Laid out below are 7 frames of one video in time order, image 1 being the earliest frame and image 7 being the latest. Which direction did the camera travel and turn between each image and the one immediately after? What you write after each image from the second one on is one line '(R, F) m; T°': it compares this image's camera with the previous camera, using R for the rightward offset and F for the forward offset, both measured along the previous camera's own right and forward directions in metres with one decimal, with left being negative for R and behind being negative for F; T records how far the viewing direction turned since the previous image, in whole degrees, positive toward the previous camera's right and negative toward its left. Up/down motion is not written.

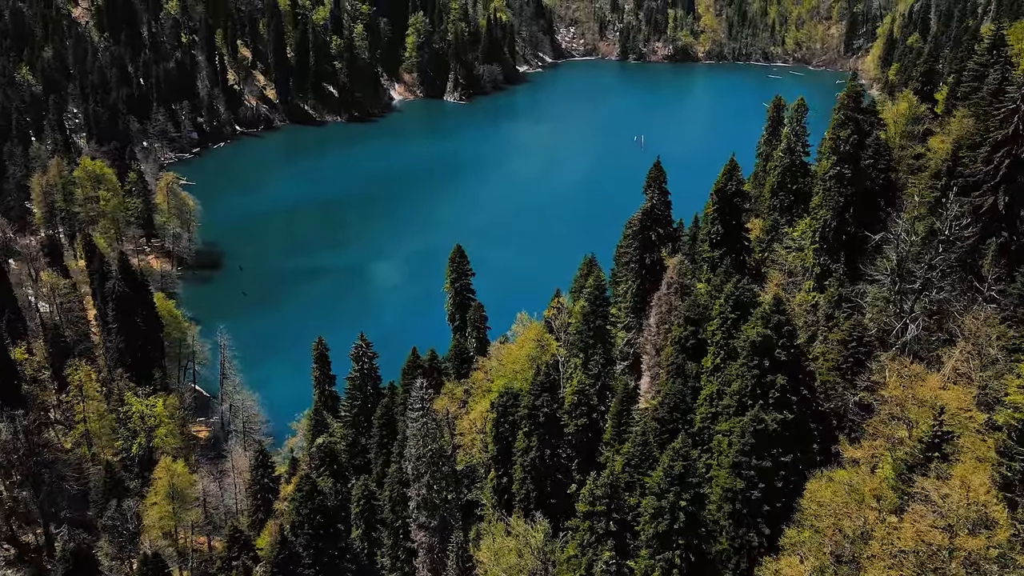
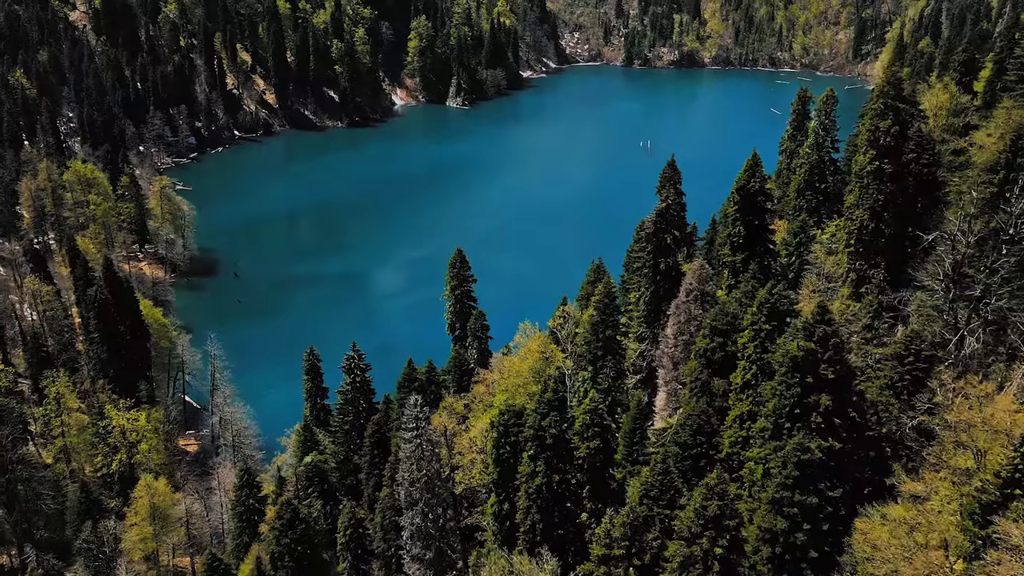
(0.0, +2.8) m; 0°
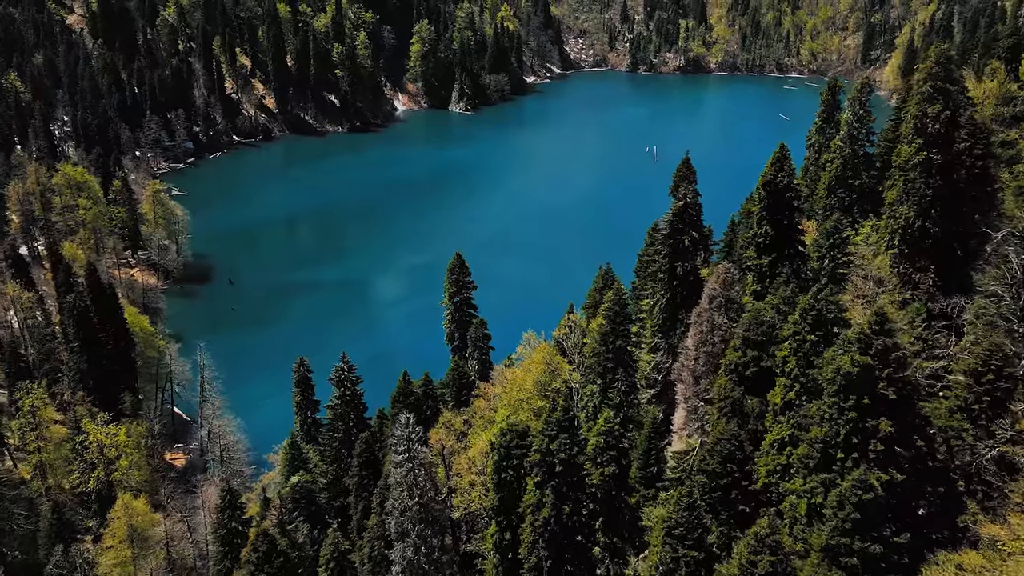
(0.0, +2.8) m; 0°
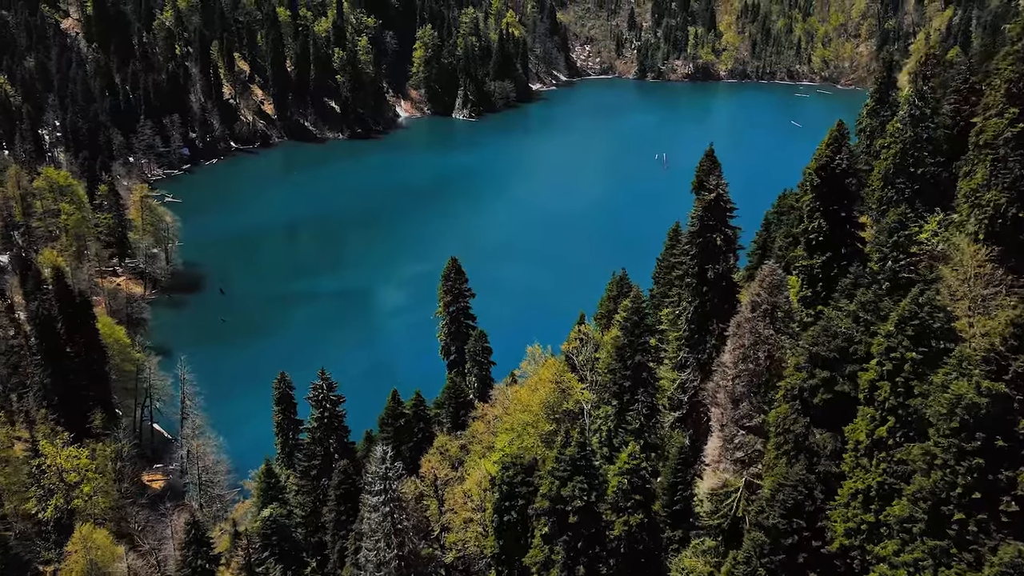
(+0.1, +4.2) m; 0°
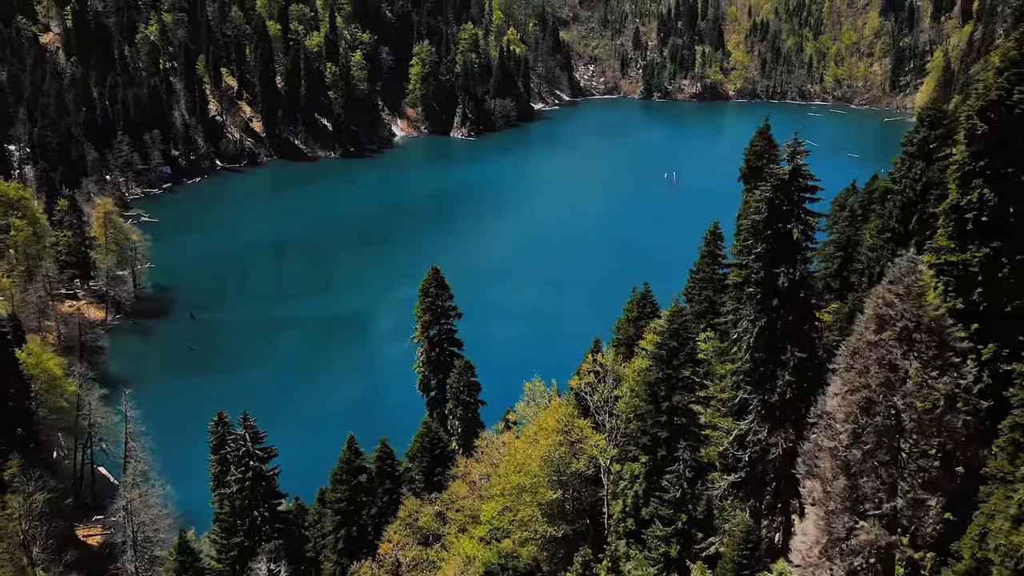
(+0.3, +7.7) m; 0°
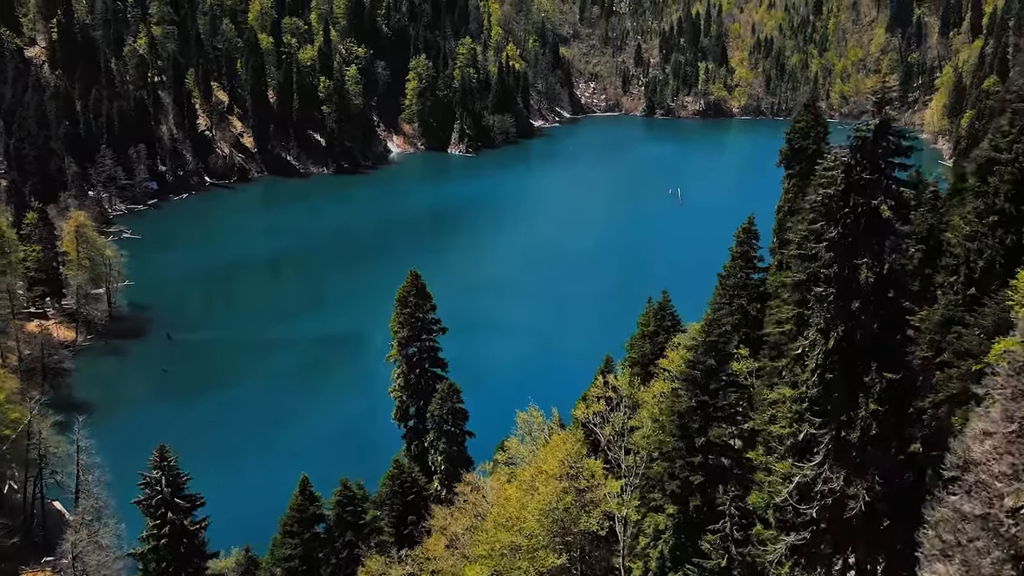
(+0.2, +4.7) m; 0°
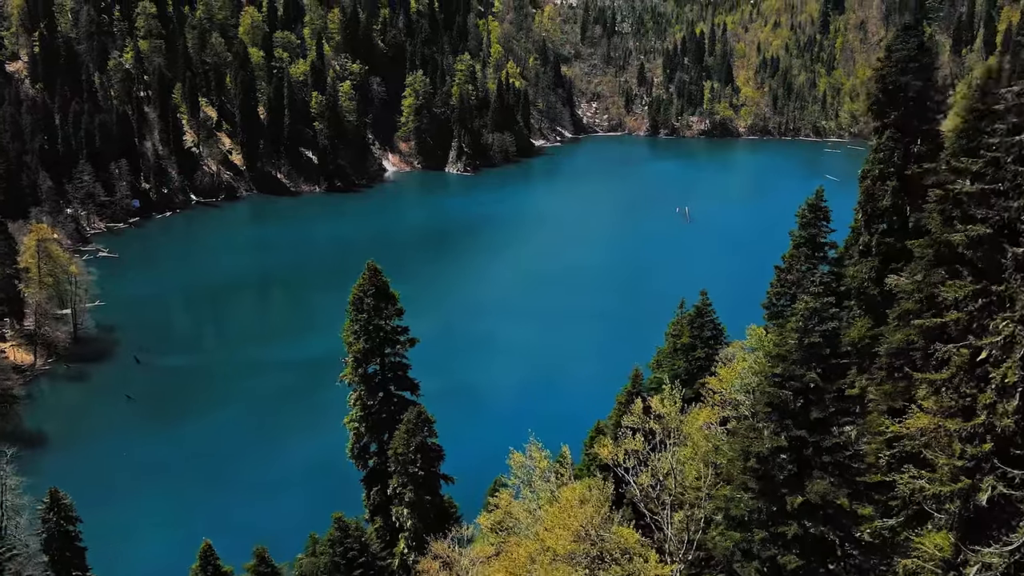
(+0.1, +5.8) m; 0°
